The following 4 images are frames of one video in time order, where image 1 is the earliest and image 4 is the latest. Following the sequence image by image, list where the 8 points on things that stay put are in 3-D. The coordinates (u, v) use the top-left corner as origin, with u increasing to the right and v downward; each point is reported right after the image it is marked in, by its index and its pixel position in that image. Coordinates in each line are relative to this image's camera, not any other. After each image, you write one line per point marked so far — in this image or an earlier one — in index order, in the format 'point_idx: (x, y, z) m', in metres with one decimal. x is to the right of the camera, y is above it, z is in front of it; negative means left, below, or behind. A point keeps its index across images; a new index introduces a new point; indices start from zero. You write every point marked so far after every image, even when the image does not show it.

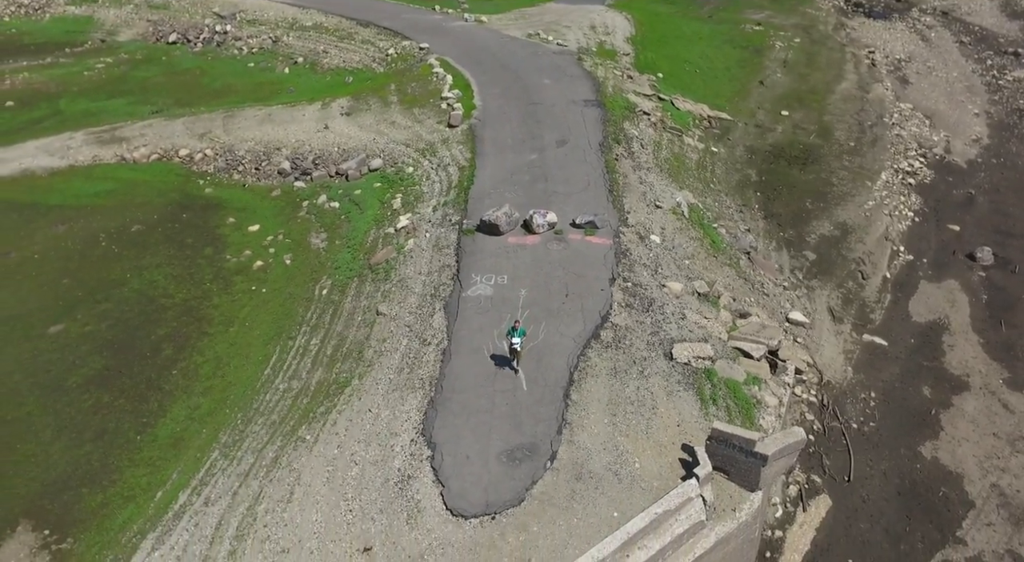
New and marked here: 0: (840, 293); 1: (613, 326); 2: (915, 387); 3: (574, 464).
0: (+9.2, -0.3, +16.9) m
1: (+2.0, -0.9, +12.0) m
2: (+9.6, -2.5, +14.4) m
3: (+1.0, -2.8, +9.5) m
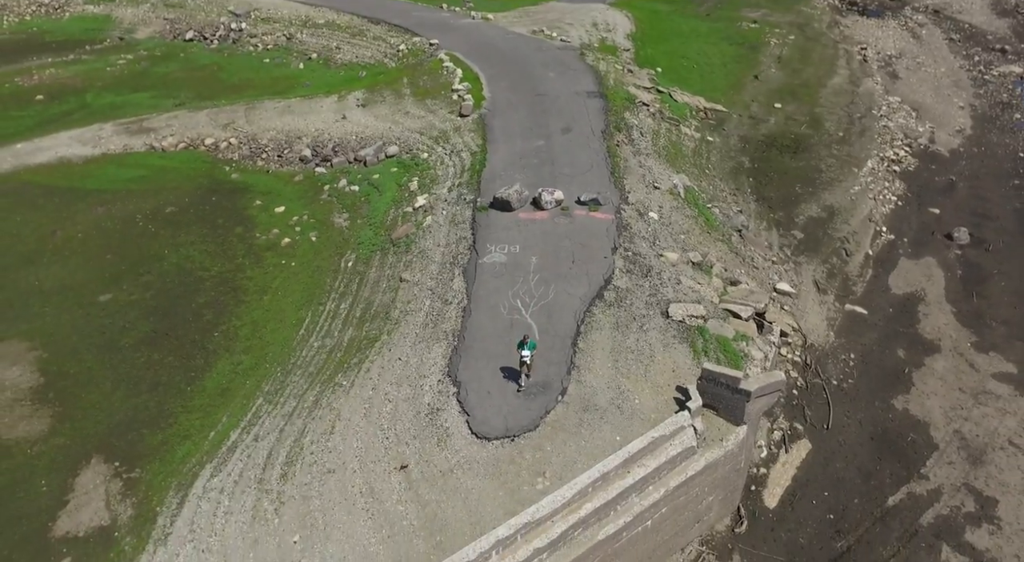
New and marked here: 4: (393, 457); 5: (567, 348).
0: (+9.5, +0.4, +18.3) m
1: (+2.3, -0.1, +13.4) m
2: (+9.9, -1.8, +15.8) m
3: (+1.2, -2.1, +10.9) m
4: (-2.0, -3.0, +10.3) m
5: (+1.1, -1.3, +11.8) m
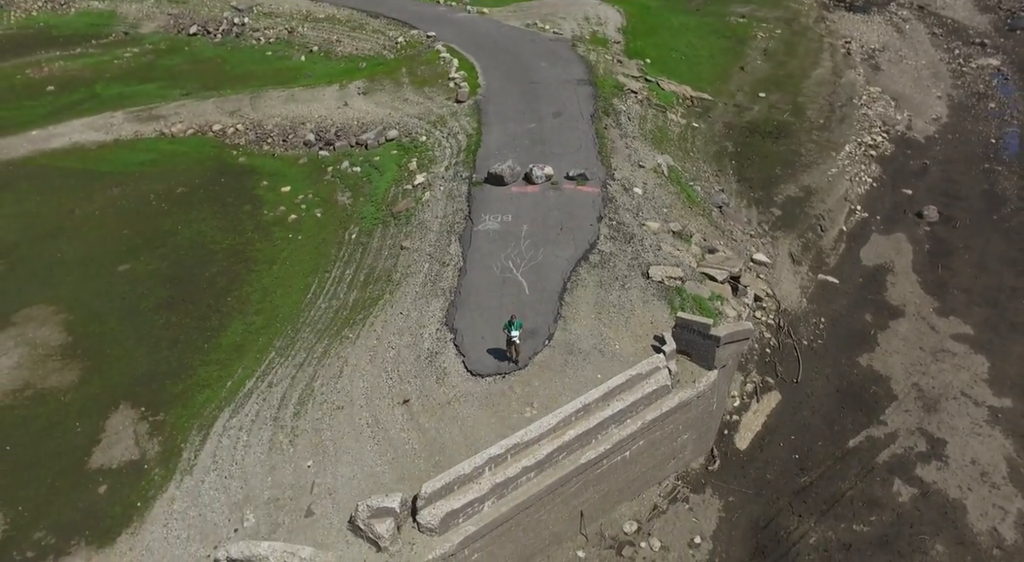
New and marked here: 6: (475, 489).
0: (+9.3, +1.3, +19.4) m
1: (+2.1, +0.7, +14.5) m
2: (+9.7, -0.9, +16.9) m
3: (+1.1, -1.2, +12.0) m
4: (-2.2, -2.1, +11.4) m
5: (+0.9, -0.4, +12.9) m
6: (-0.6, -3.2, +9.5) m
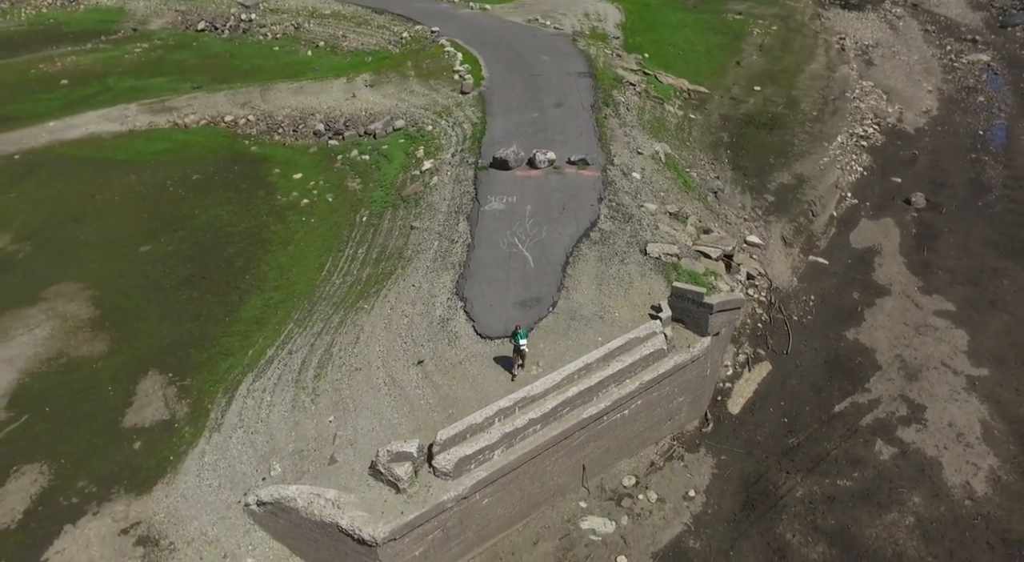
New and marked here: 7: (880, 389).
0: (+9.4, +1.9, +20.2) m
1: (+2.2, +1.3, +15.3) m
2: (+9.8, -0.3, +17.8) m
3: (+1.2, -0.6, +12.8) m
4: (-2.1, -1.5, +12.3) m
5: (+1.0, +0.2, +13.7) m
6: (-0.4, -2.7, +10.3) m
7: (+8.9, -2.6, +14.7) m
